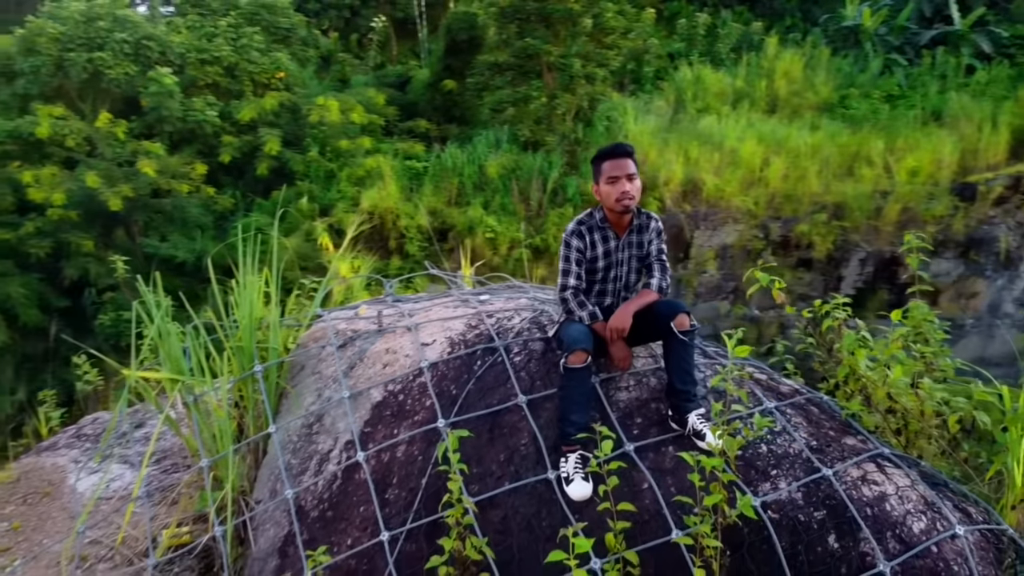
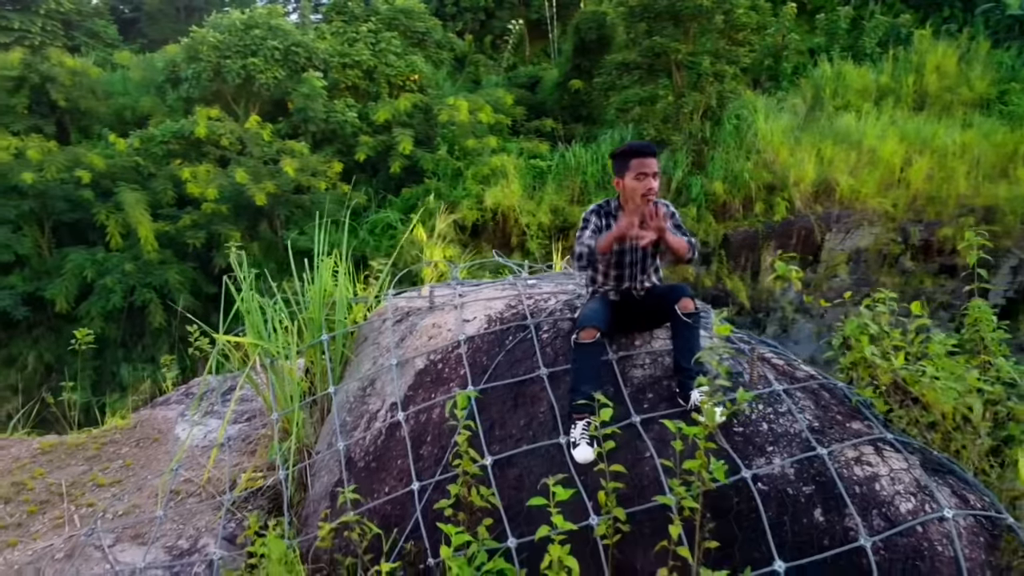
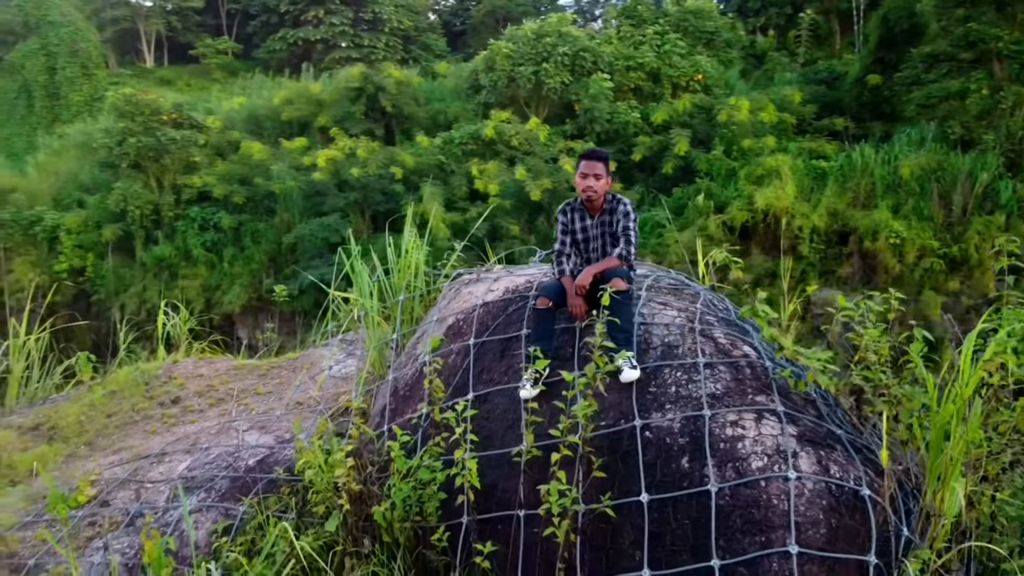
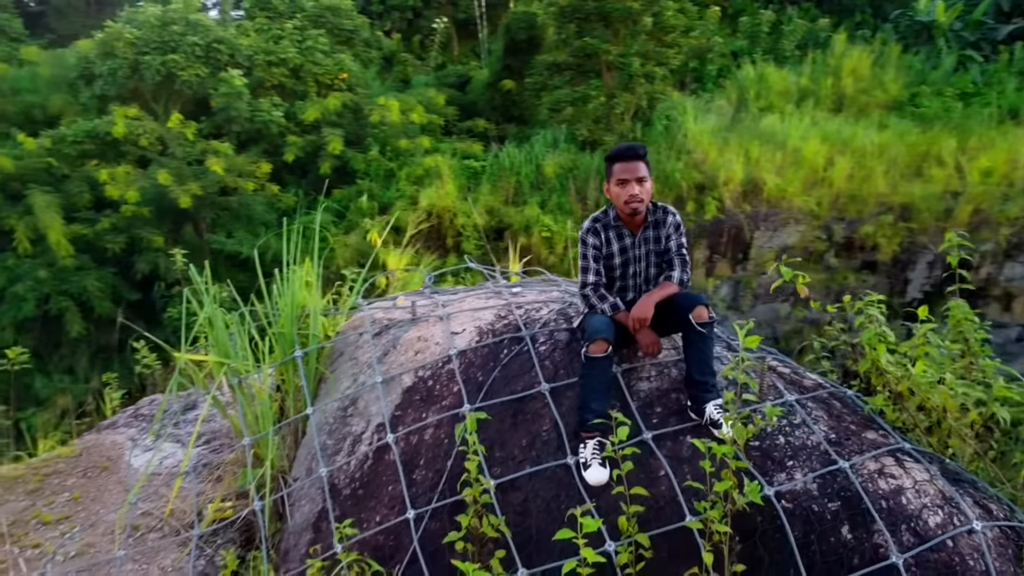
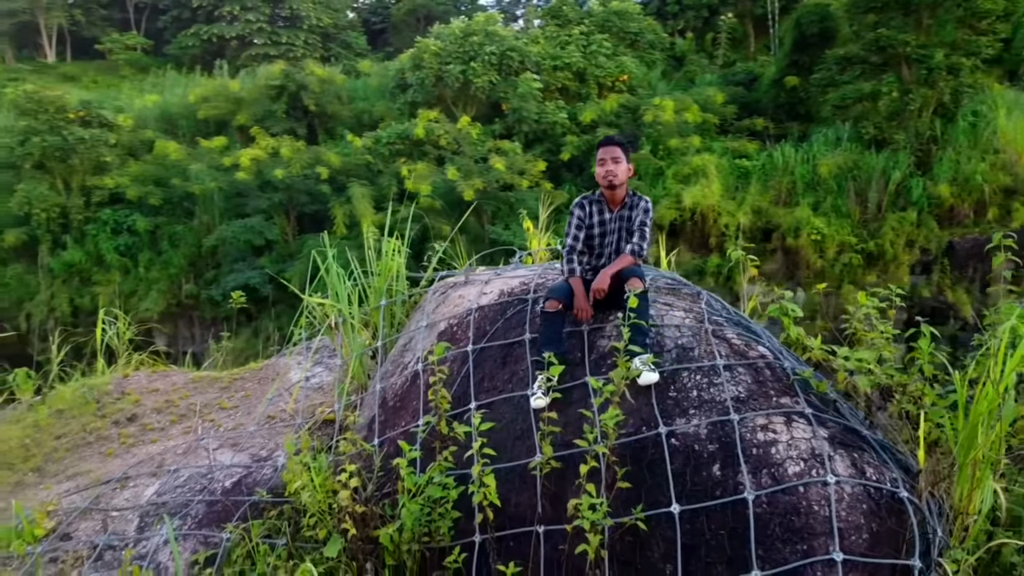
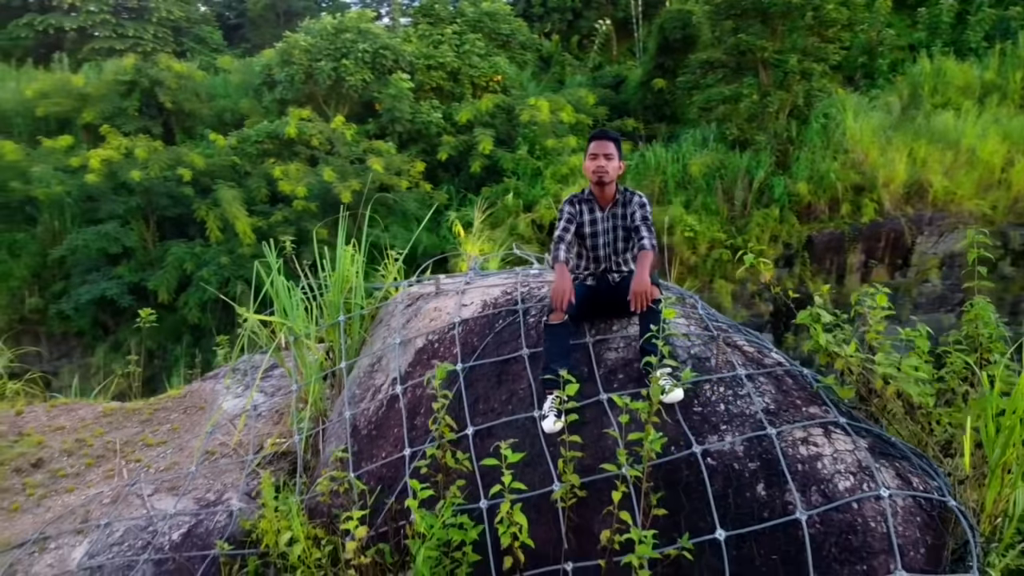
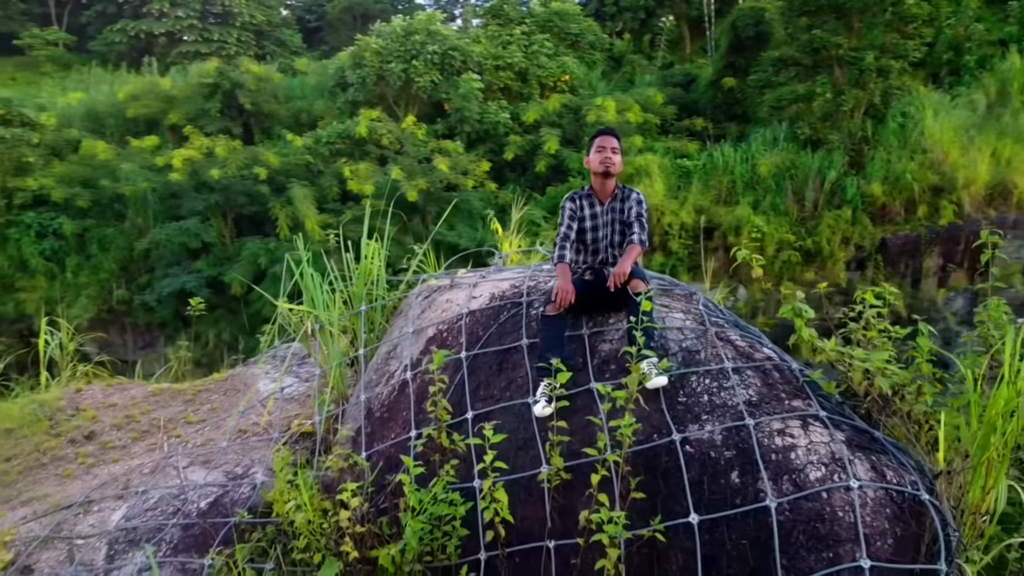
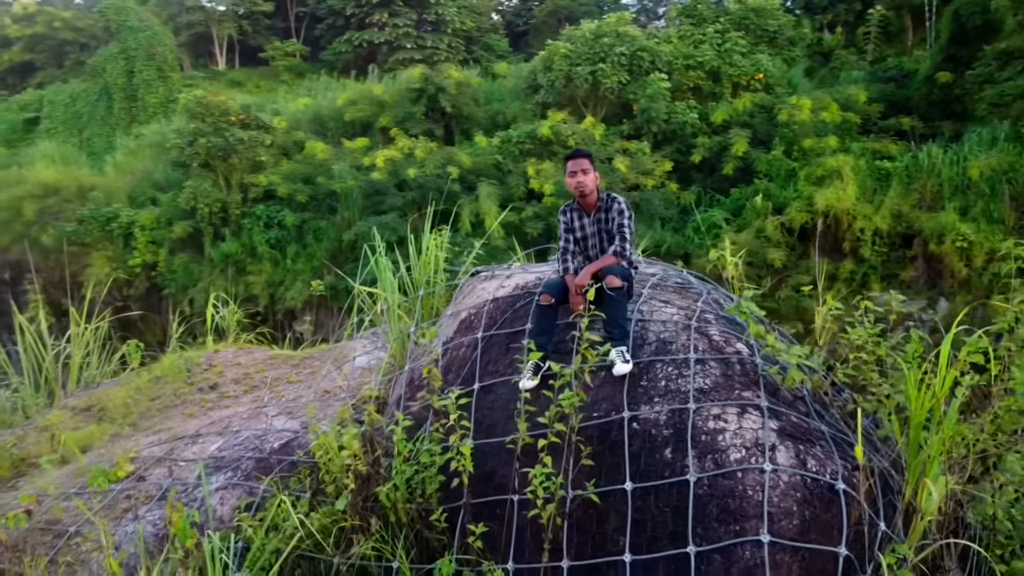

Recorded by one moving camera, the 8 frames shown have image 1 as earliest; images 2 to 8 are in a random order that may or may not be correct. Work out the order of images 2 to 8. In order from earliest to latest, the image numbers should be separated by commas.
4, 2, 6, 7, 5, 3, 8
